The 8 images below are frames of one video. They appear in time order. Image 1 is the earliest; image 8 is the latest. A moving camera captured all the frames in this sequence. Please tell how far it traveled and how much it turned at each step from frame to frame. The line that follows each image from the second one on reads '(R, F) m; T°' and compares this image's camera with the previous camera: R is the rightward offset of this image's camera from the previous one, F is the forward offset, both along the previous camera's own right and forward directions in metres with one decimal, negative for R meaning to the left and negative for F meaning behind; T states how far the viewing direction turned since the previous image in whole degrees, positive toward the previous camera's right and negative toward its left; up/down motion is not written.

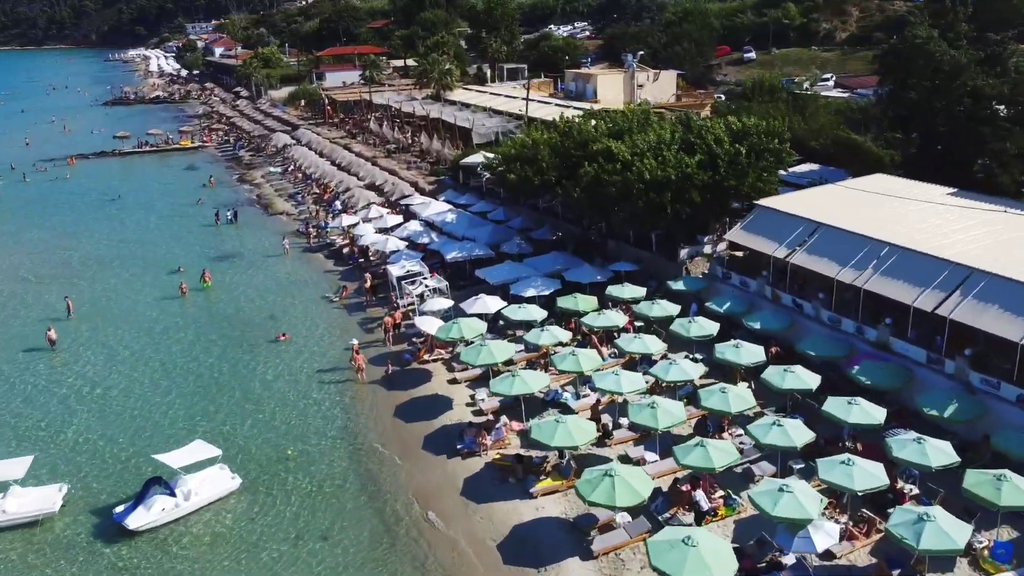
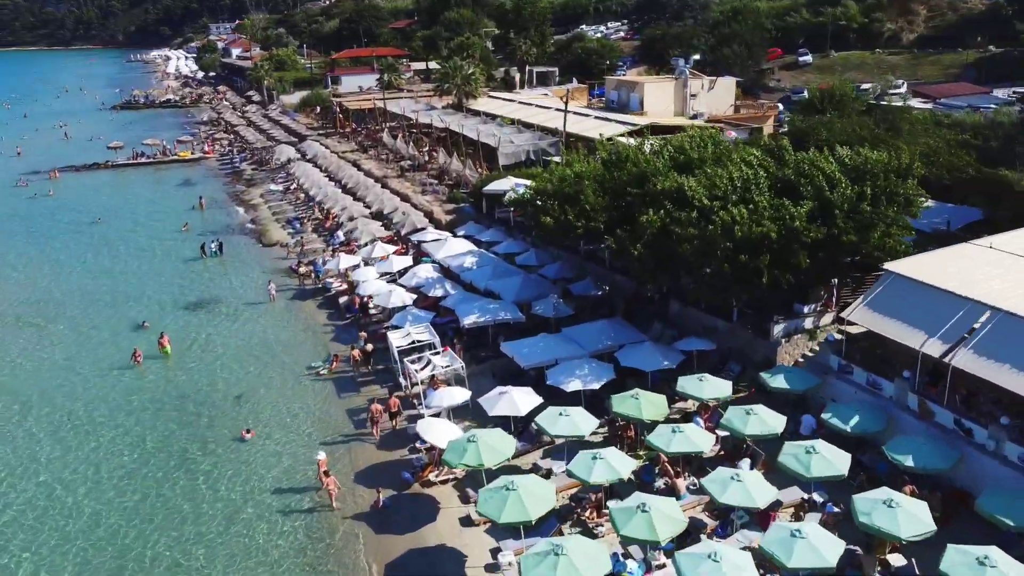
(-0.4, +7.9) m; -2°
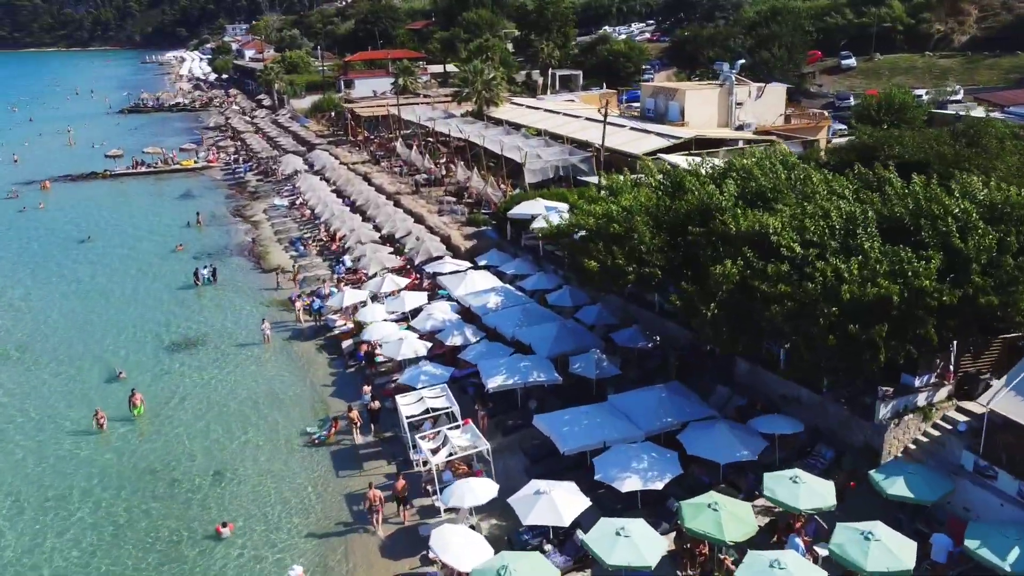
(-0.6, +4.8) m; -1°
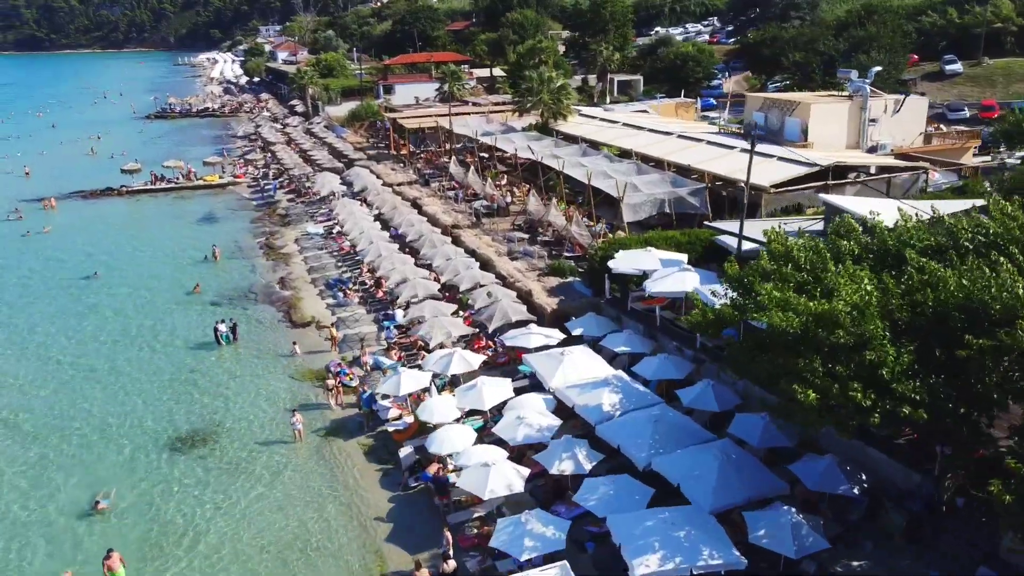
(-2.5, +7.9) m; -2°
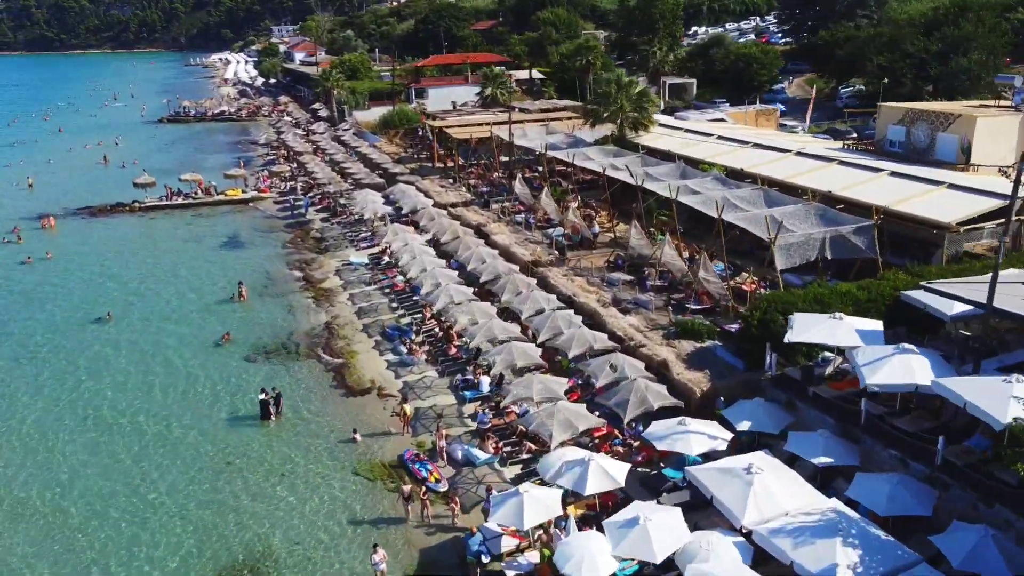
(-3.4, +6.5) m; -1°
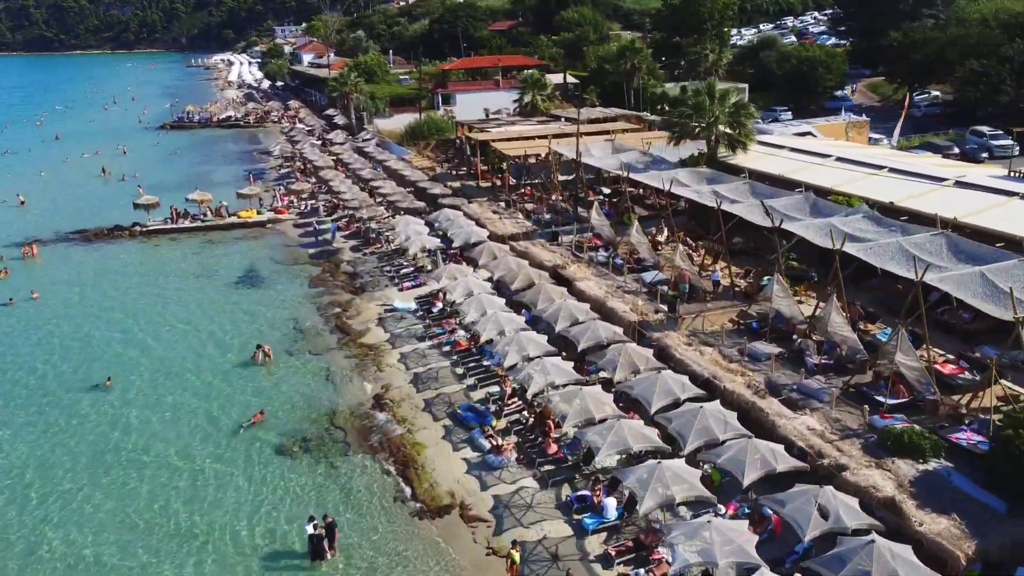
(-3.2, +6.6) m; 0°
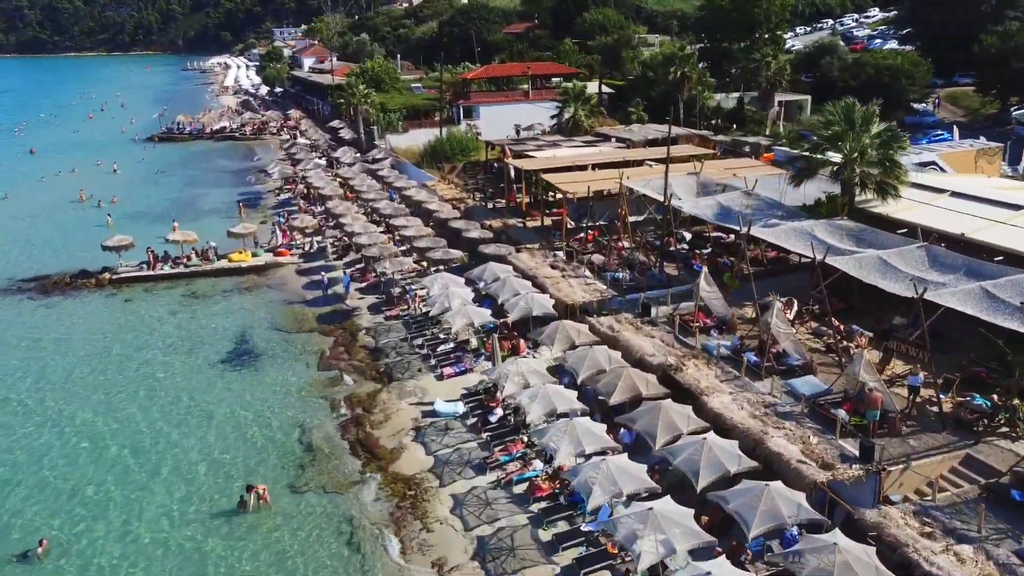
(-2.6, +8.6) m; 0°
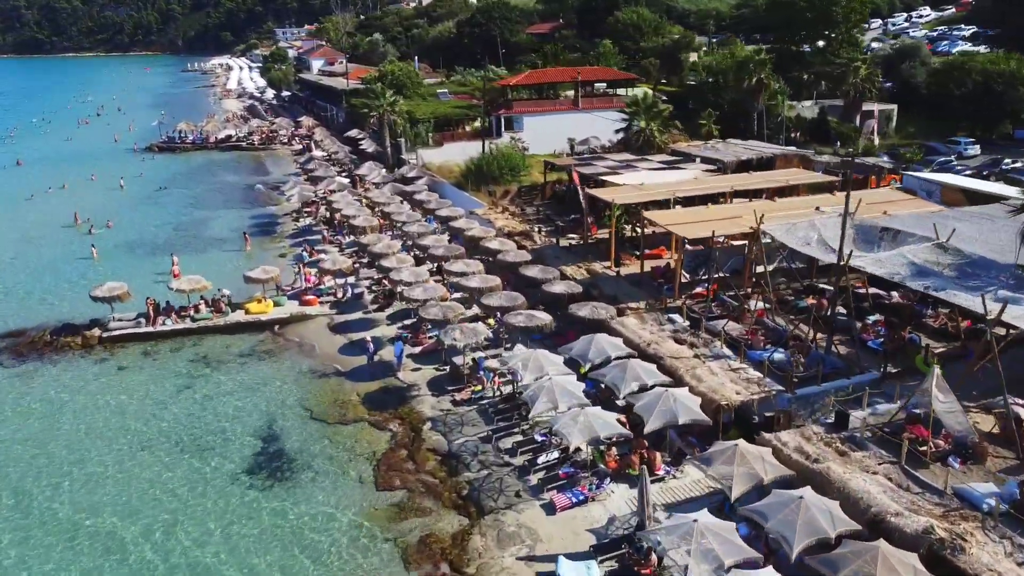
(-3.4, +7.4) m; 0°
